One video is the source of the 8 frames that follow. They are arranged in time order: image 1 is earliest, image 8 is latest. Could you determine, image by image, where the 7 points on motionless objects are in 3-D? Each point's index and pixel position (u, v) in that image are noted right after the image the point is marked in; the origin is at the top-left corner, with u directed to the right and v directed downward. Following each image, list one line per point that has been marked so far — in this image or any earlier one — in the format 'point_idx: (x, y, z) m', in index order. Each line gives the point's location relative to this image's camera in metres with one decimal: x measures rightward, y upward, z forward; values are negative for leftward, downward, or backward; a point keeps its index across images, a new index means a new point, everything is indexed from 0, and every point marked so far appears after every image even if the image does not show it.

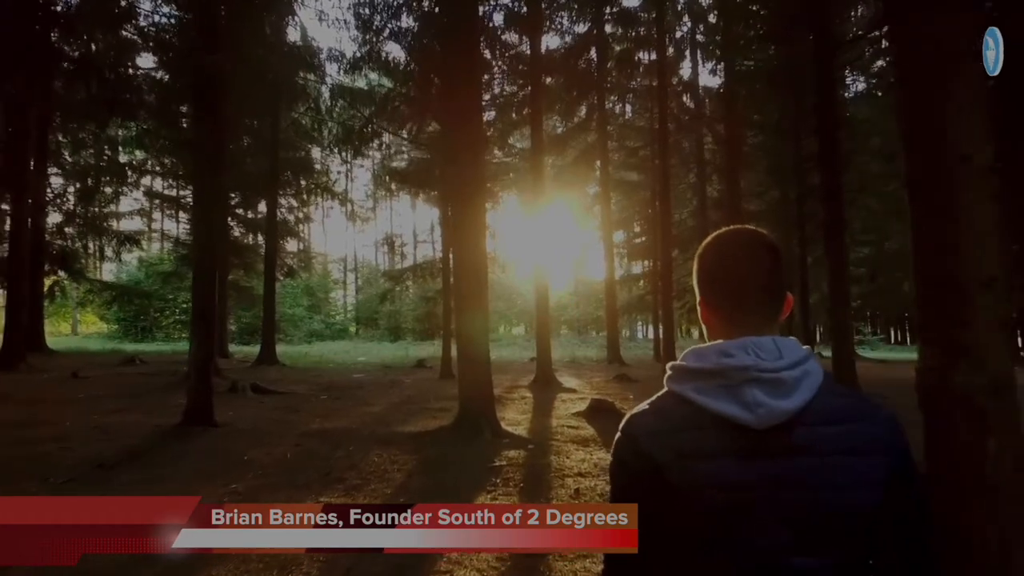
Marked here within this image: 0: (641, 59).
0: (+3.1, +5.5, +18.8) m
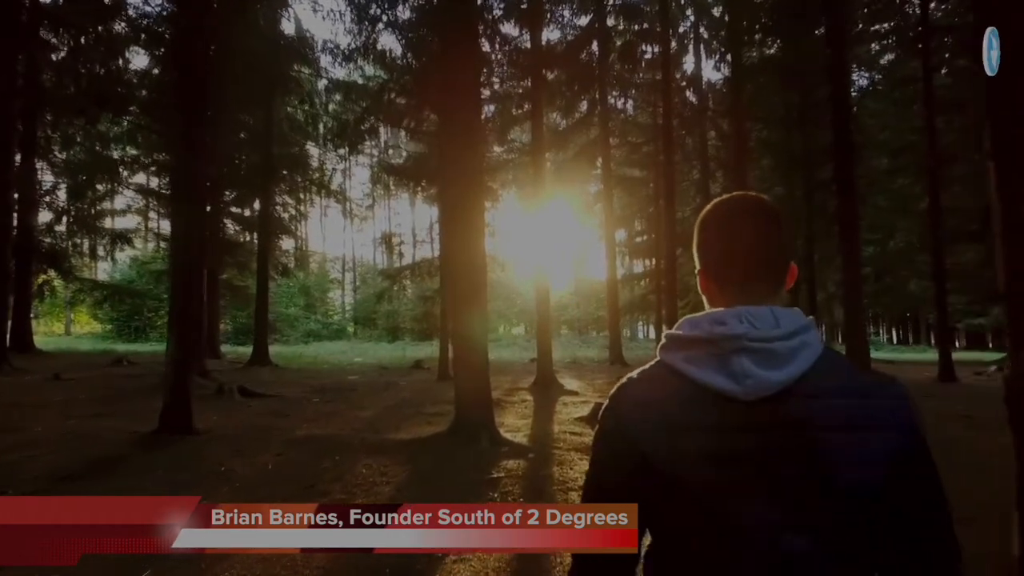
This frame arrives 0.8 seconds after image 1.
0: (+3.1, +5.6, +18.4) m
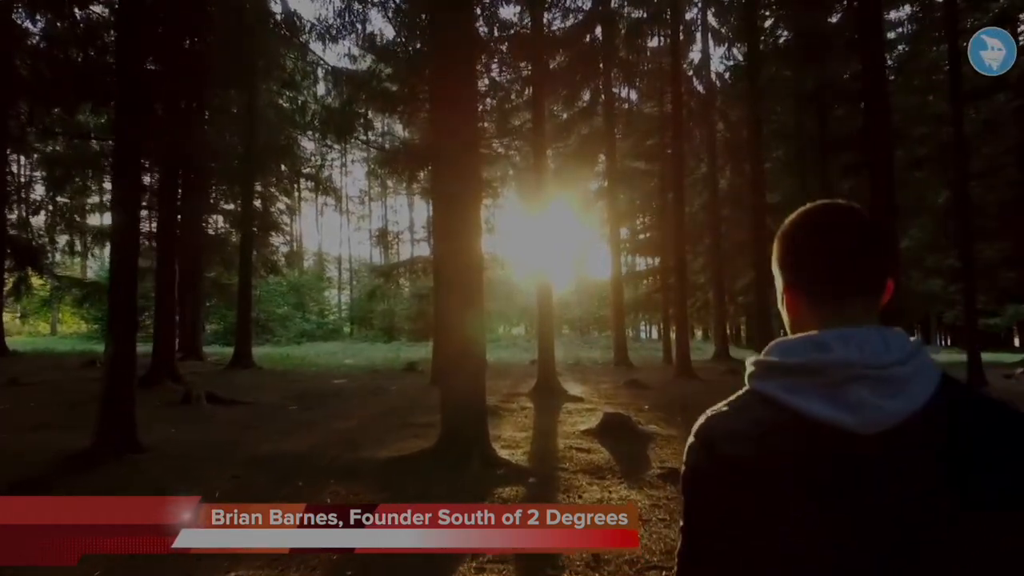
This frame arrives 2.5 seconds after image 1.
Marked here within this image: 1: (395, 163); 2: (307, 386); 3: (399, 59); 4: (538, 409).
0: (+3.1, +5.6, +17.7) m
1: (-2.3, +2.4, +15.3) m
2: (-4.4, -2.1, +16.6) m
3: (-1.9, +3.7, +12.7) m
4: (+0.4, -2.2, +13.6) m
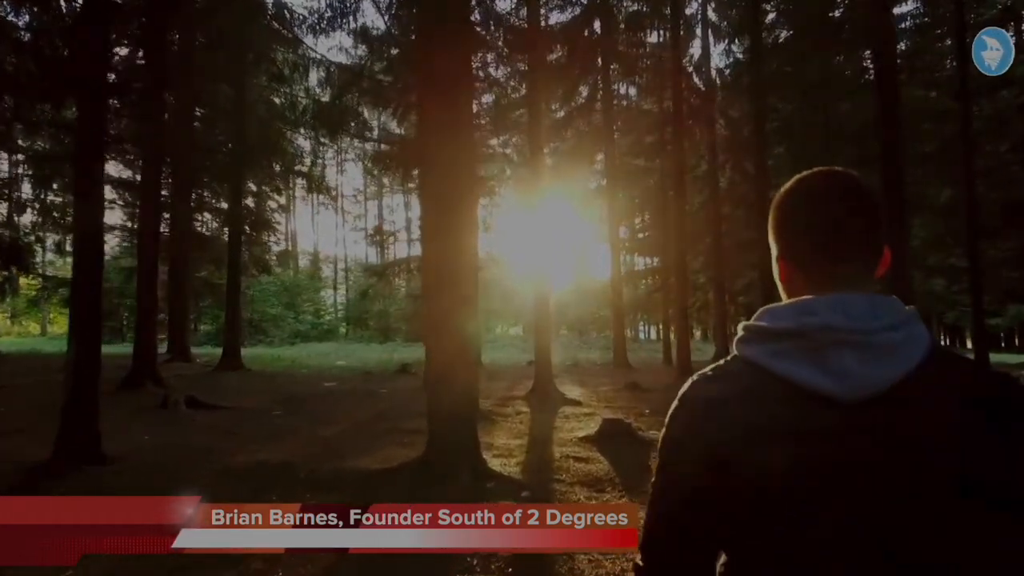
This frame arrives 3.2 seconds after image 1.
0: (+3.0, +5.6, +17.4) m
1: (-2.3, +2.4, +15.0) m
2: (-4.5, -2.1, +16.3) m
3: (-1.9, +3.7, +12.4) m
4: (+0.4, -2.2, +13.3) m
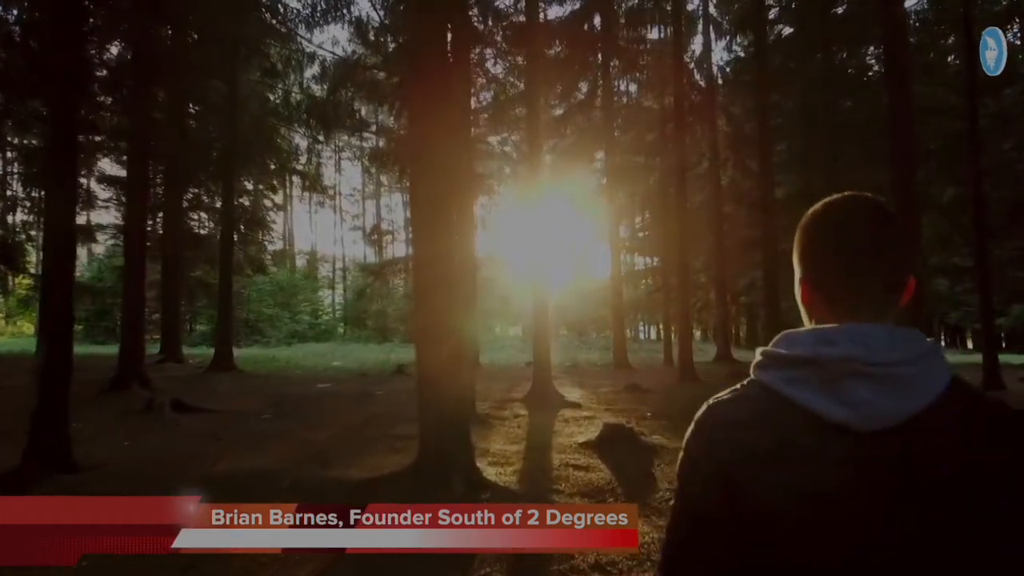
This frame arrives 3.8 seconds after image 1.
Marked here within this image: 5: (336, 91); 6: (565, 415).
0: (+3.0, +5.6, +17.2) m
1: (-2.4, +2.4, +14.8) m
2: (-4.5, -2.1, +16.1) m
3: (-1.9, +3.7, +12.2) m
4: (+0.4, -2.1, +13.1) m
5: (-3.1, +3.4, +13.8) m
6: (+0.9, -2.2, +13.5) m
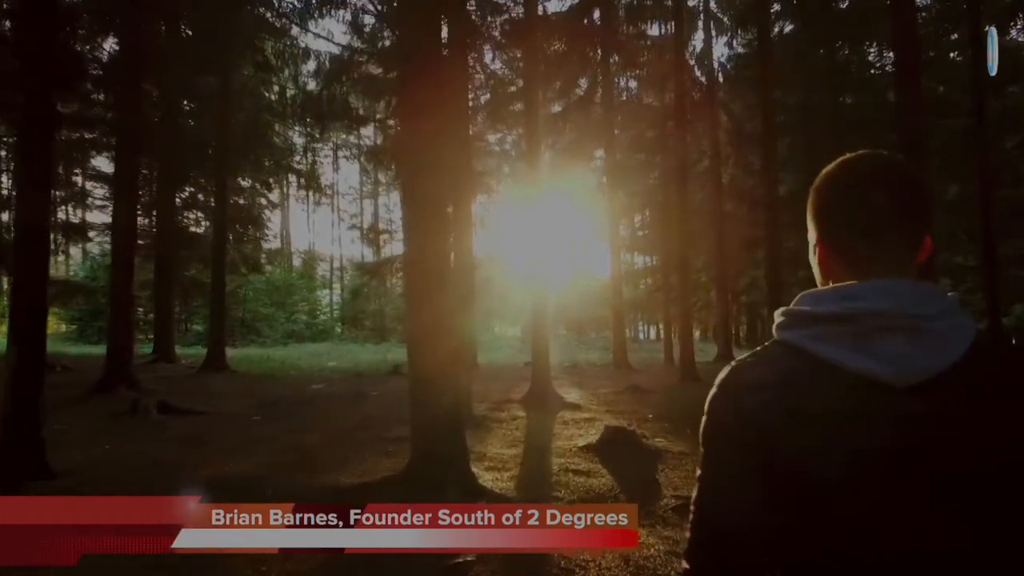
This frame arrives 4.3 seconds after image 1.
0: (+3.0, +5.6, +17.1) m
1: (-2.4, +2.4, +14.6) m
2: (-4.5, -2.1, +15.9) m
3: (-2.0, +3.7, +12.0) m
4: (+0.3, -2.1, +12.9) m
5: (-3.1, +3.5, +13.6) m
6: (+0.9, -2.1, +13.3) m
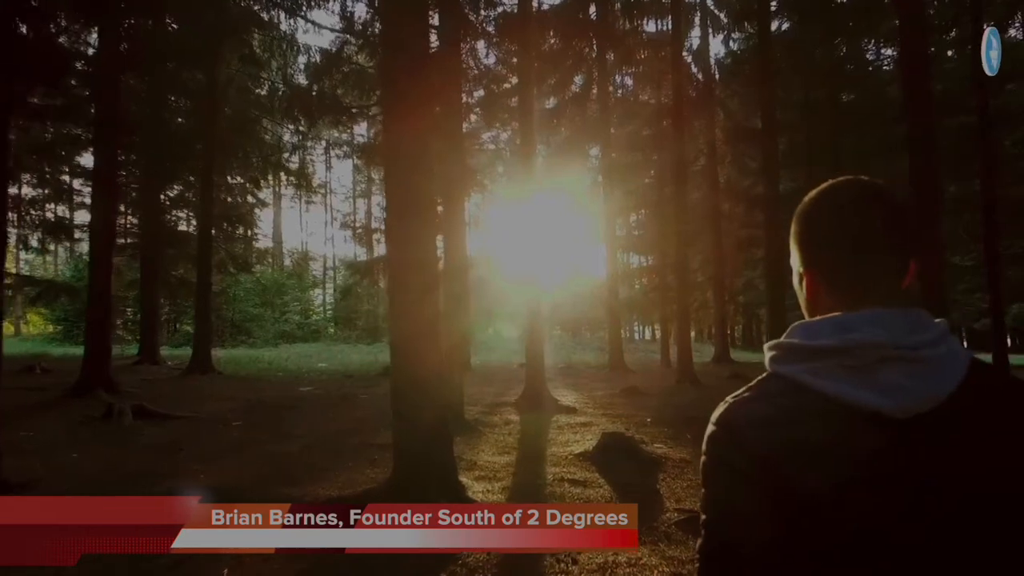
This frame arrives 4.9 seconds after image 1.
0: (+2.8, +5.6, +16.8) m
1: (-2.5, +2.5, +14.4) m
2: (-4.7, -2.1, +15.6) m
3: (-2.1, +3.7, +11.8) m
4: (+0.2, -2.1, +12.7) m
5: (-3.2, +3.5, +13.3) m
6: (+0.8, -2.1, +13.1) m
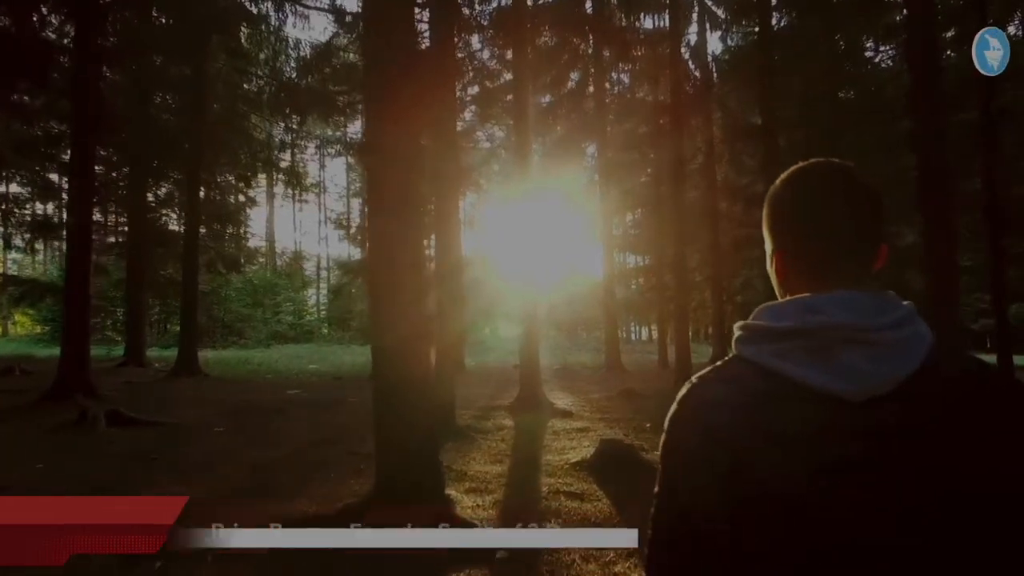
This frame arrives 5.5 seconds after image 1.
0: (+2.7, +5.6, +16.6) m
1: (-2.6, +2.5, +14.1) m
2: (-4.8, -2.1, +15.4) m
3: (-2.1, +3.7, +11.5) m
4: (+0.2, -2.1, +12.4) m
5: (-3.3, +3.5, +13.1) m
6: (+0.7, -2.1, +12.8) m
